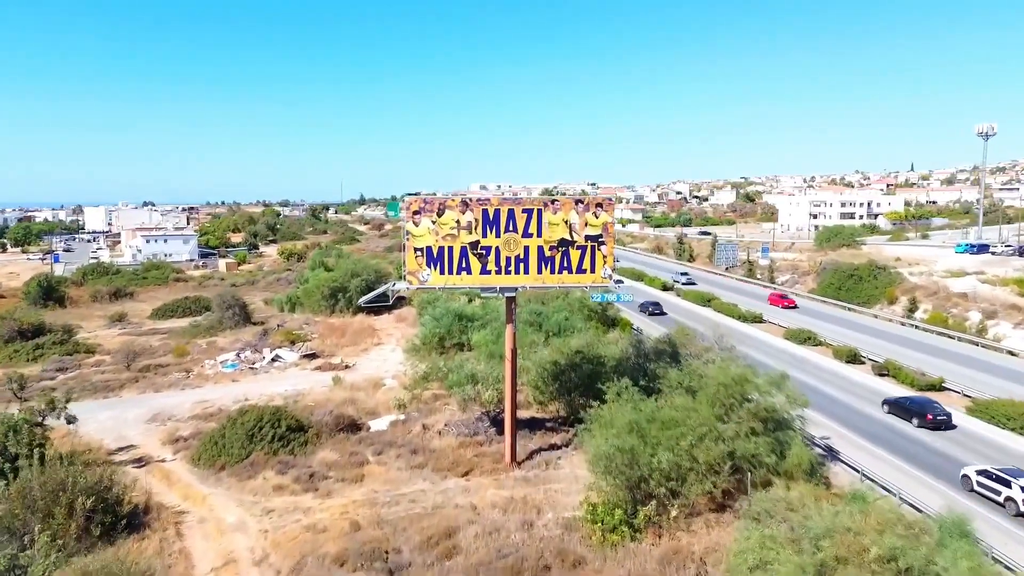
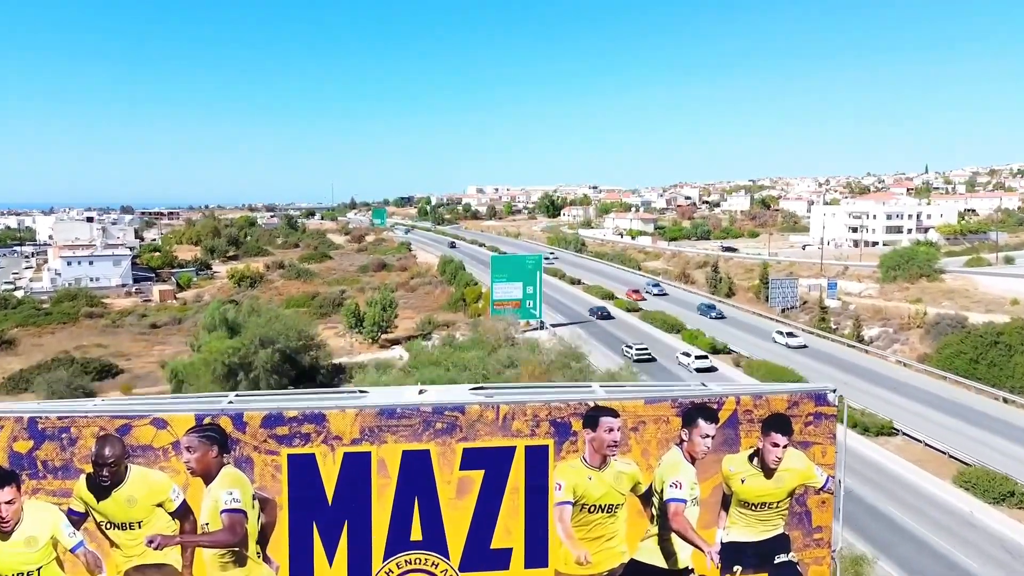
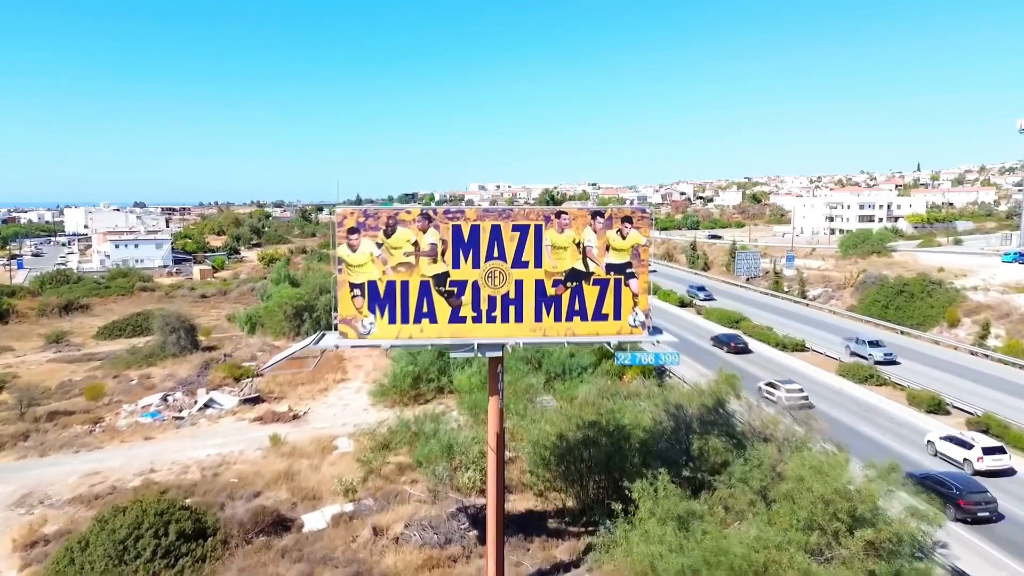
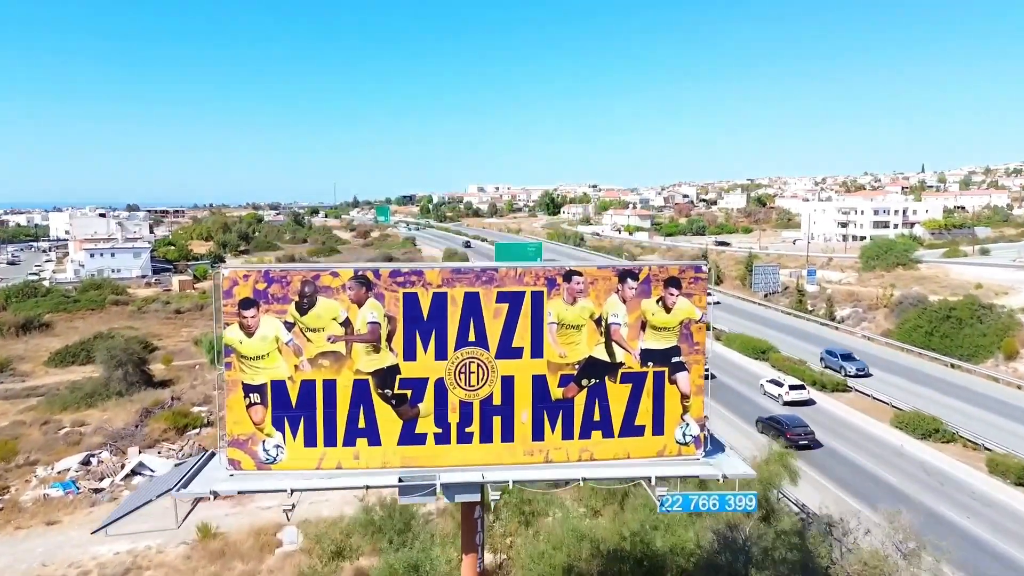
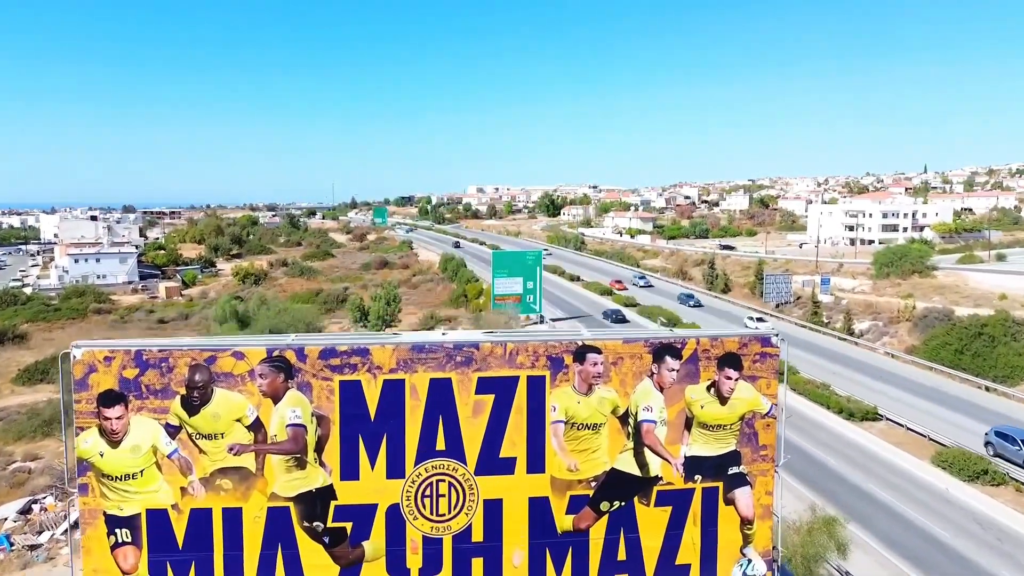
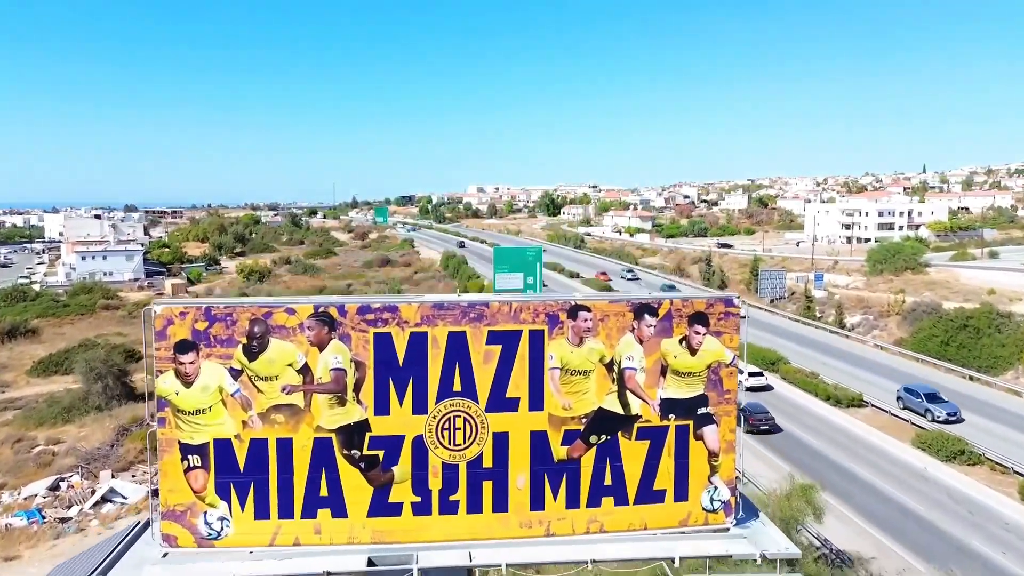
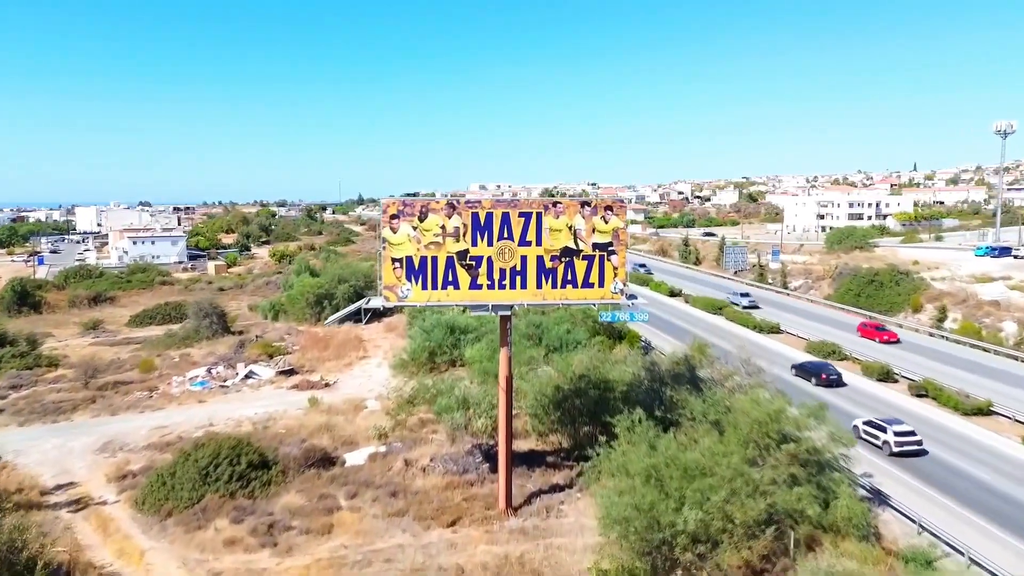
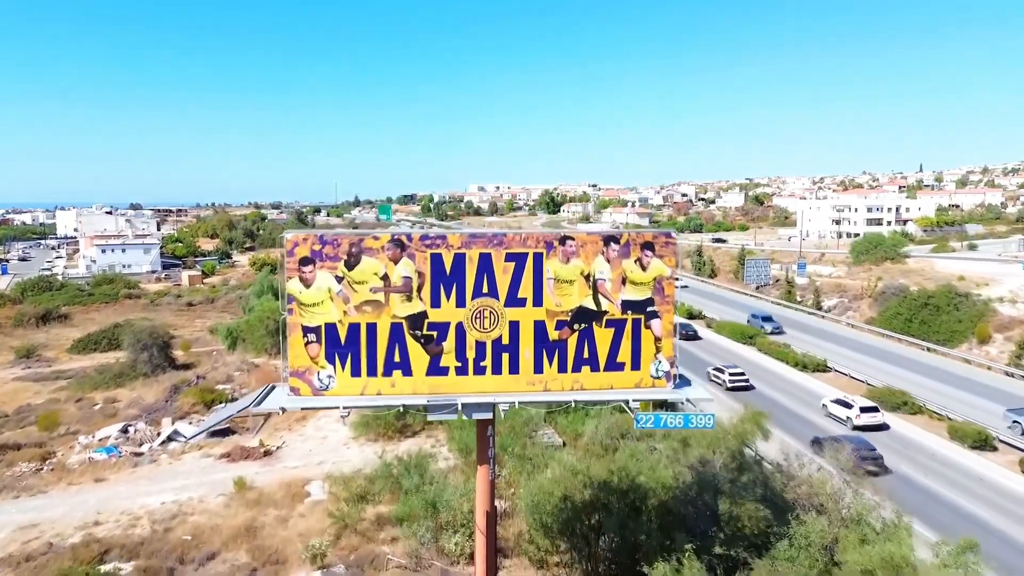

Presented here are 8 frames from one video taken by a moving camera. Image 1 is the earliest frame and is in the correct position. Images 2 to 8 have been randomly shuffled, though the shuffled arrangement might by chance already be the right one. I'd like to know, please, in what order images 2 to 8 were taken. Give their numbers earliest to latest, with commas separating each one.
7, 3, 8, 4, 6, 5, 2
